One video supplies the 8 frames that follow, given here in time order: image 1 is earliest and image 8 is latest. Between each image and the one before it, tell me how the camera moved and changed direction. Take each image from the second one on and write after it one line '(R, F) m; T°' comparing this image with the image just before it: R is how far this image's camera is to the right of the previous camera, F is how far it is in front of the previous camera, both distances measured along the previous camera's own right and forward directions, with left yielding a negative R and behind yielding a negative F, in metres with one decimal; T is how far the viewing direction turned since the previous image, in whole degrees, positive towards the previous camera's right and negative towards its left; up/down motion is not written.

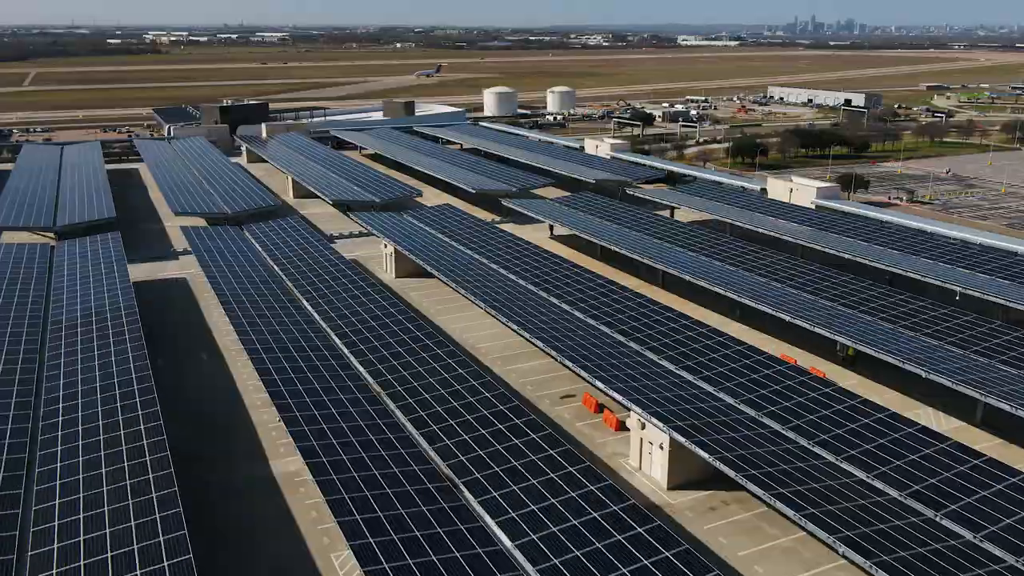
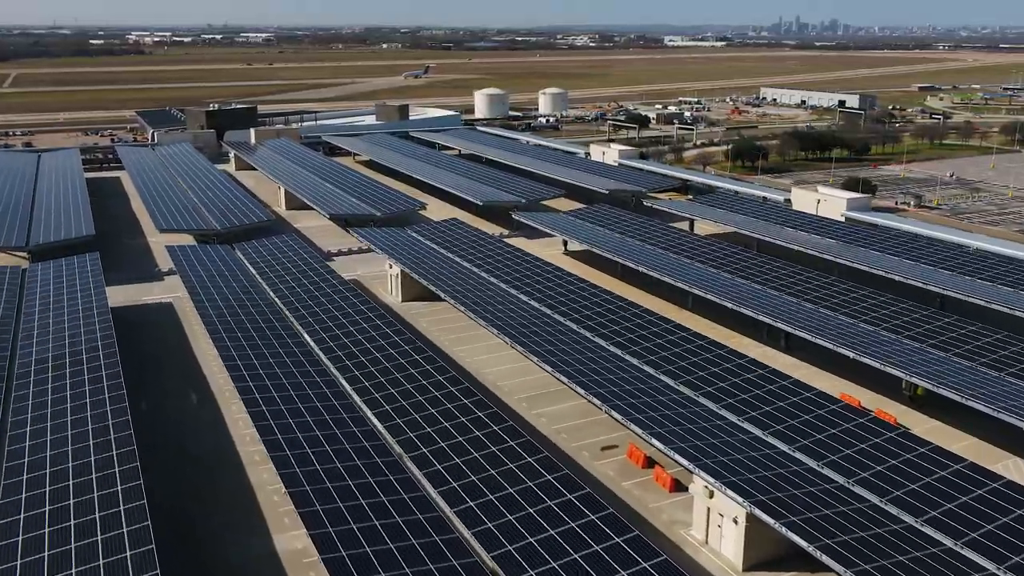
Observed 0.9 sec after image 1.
(-1.1, +3.0) m; +1°
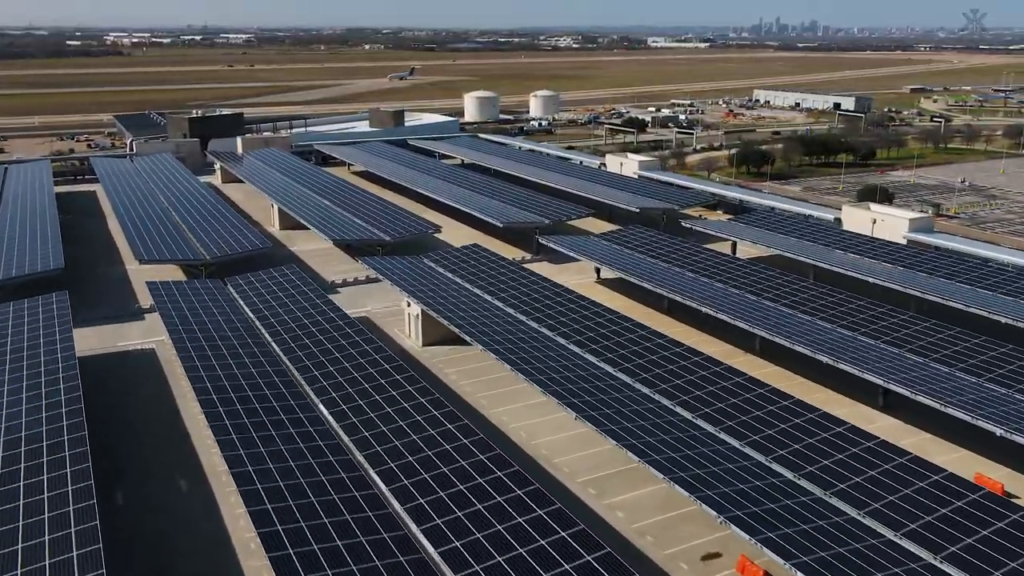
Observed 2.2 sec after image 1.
(-1.8, +4.6) m; +1°
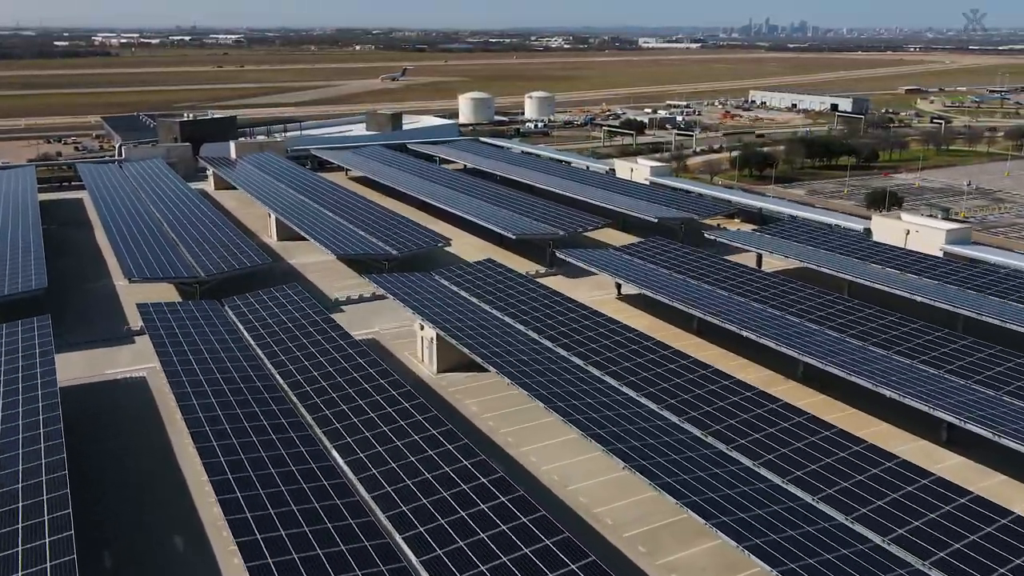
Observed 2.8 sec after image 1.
(-0.9, +2.3) m; +1°
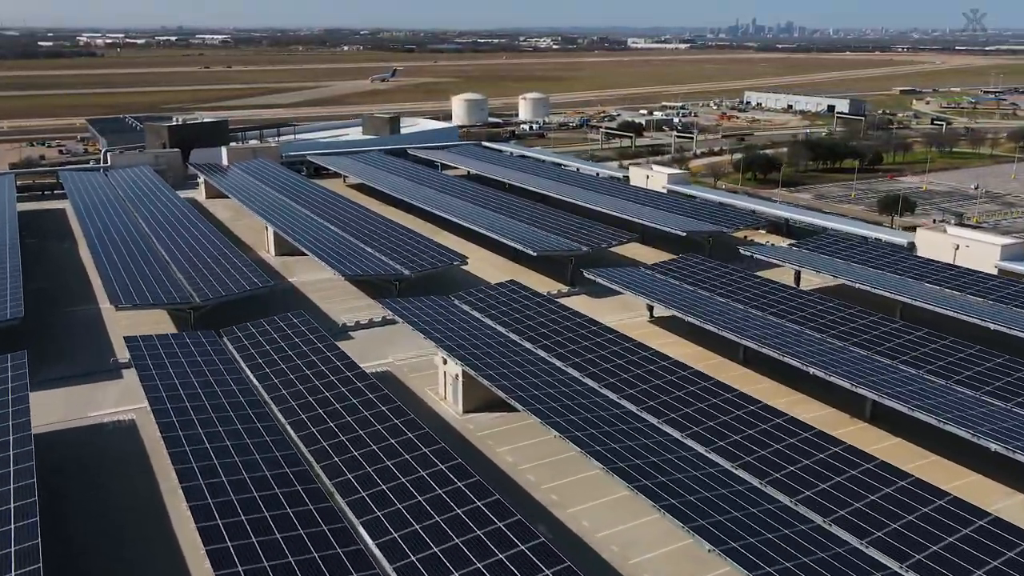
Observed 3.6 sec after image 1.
(-1.2, +2.9) m; +1°
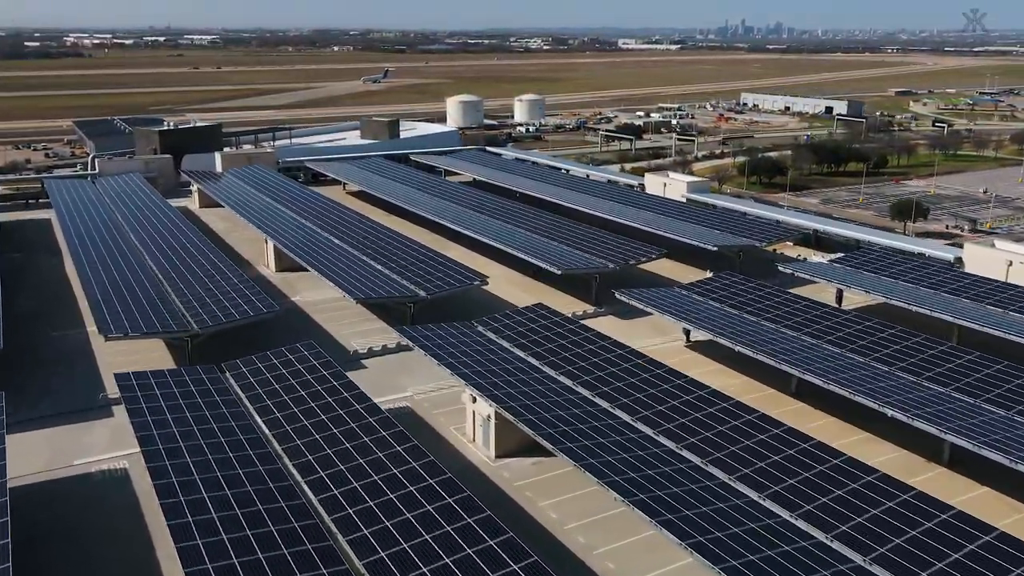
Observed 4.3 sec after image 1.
(-1.1, +2.5) m; +1°
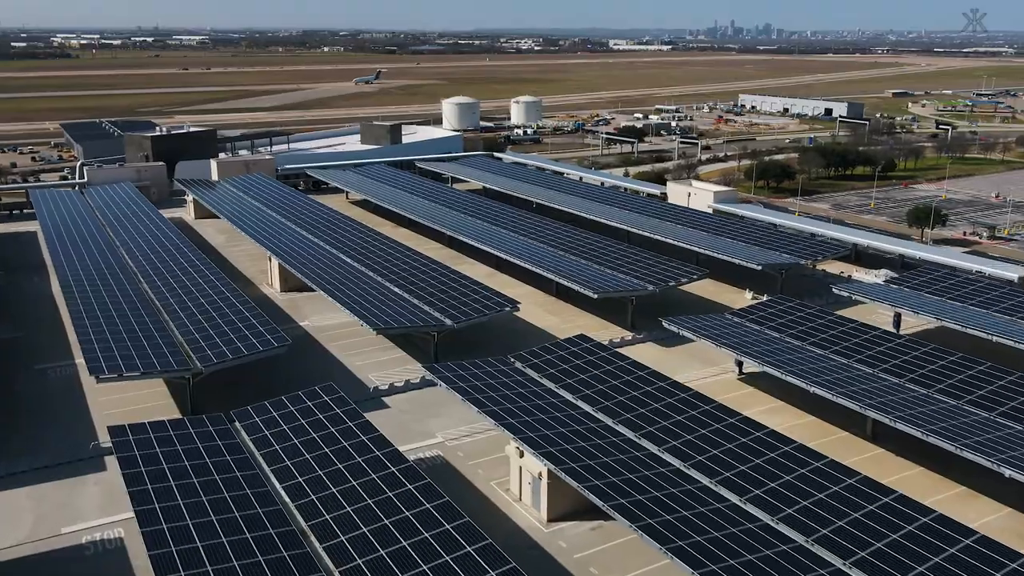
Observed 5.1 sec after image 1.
(-1.3, +2.8) m; +1°
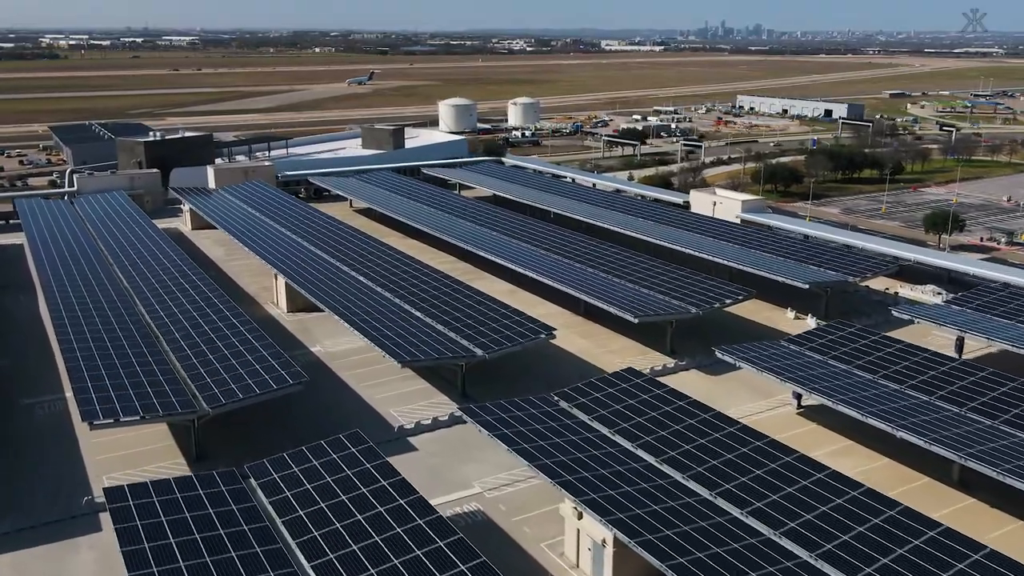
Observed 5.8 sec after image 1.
(-1.2, +2.5) m; +1°
